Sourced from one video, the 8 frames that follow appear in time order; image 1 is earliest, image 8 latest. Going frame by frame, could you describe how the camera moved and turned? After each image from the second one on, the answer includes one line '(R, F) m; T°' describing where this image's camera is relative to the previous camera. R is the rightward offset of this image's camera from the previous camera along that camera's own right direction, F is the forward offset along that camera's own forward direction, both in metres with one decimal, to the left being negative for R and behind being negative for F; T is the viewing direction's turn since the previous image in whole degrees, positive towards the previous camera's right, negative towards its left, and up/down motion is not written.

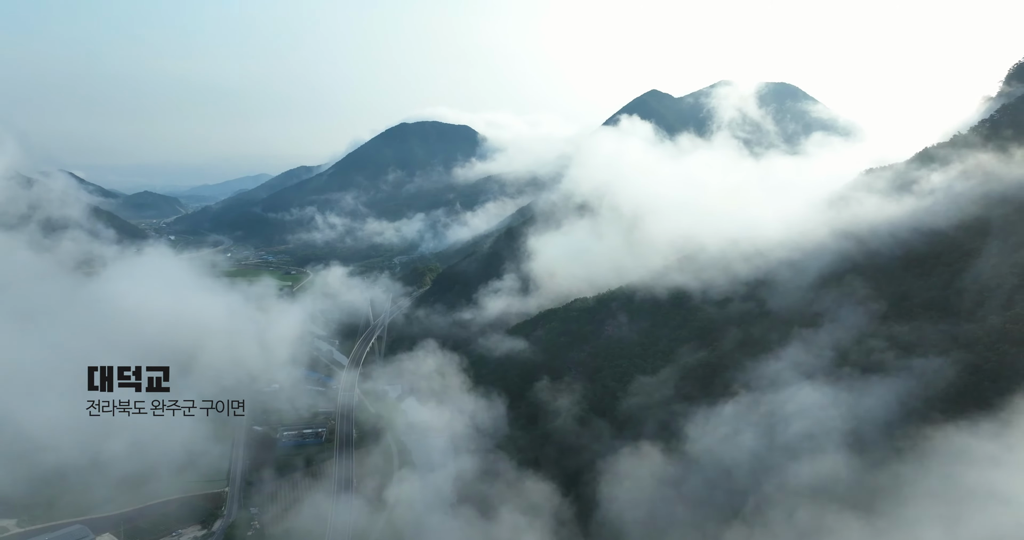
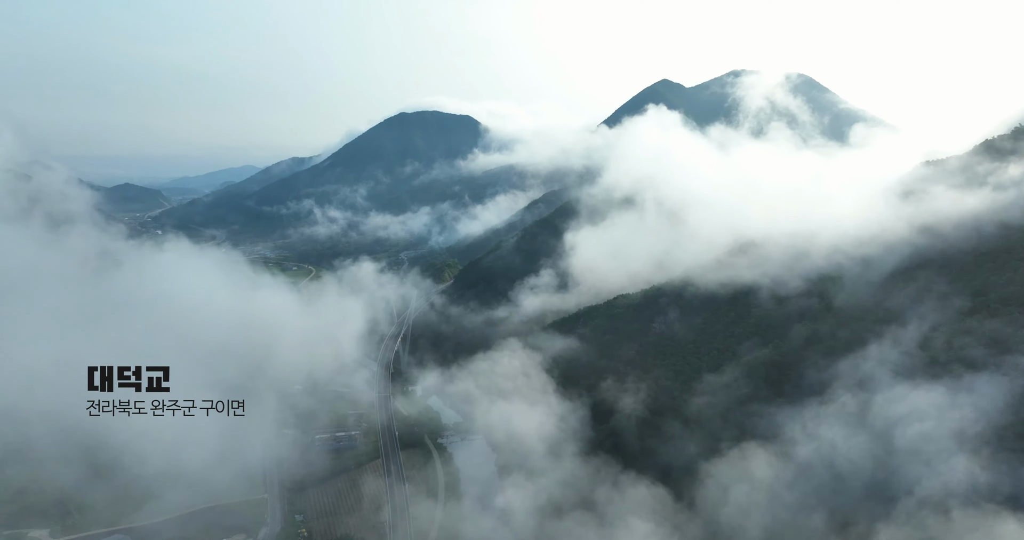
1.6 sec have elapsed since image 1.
(-12.3, +3.6) m; +2°
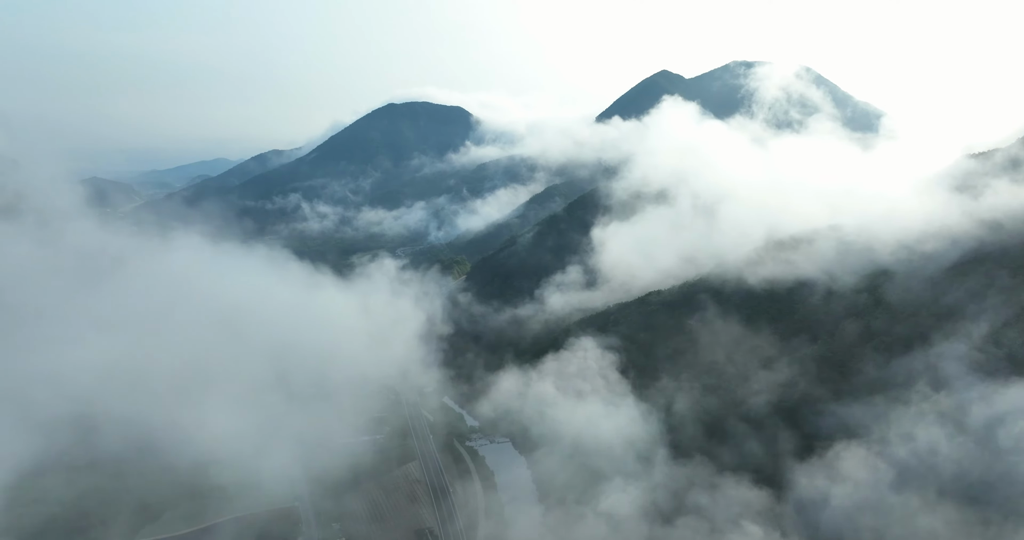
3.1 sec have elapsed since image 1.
(-11.7, +3.7) m; +3°
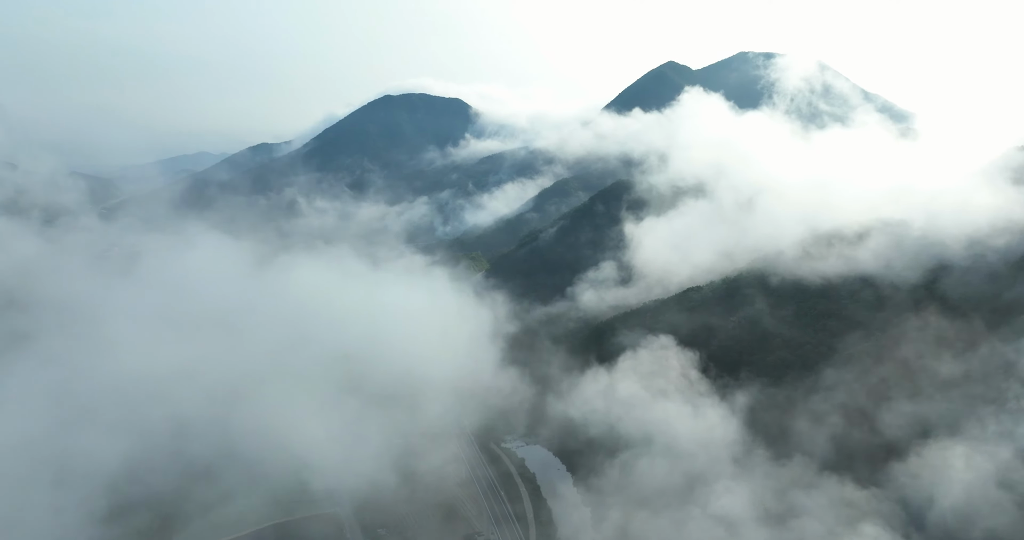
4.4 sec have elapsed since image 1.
(-11.0, +3.6) m; +2°
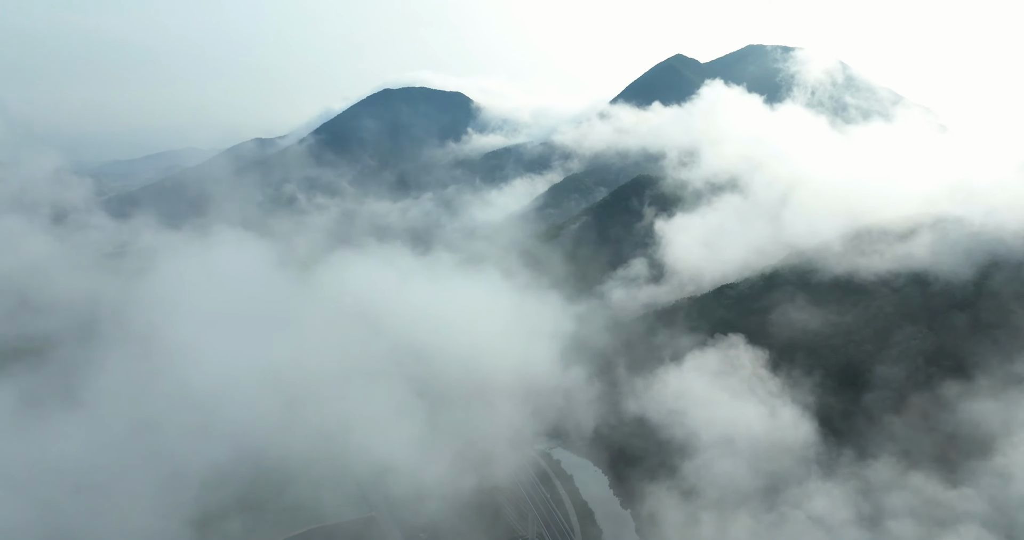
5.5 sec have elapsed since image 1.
(-8.7, +3.0) m; +2°
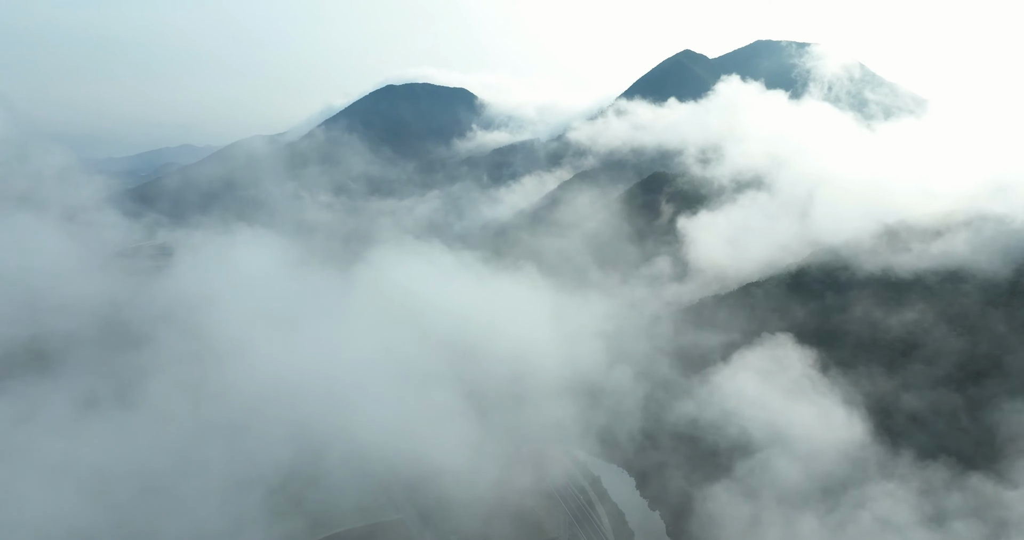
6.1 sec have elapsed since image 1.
(-5.8, +1.7) m; +1°
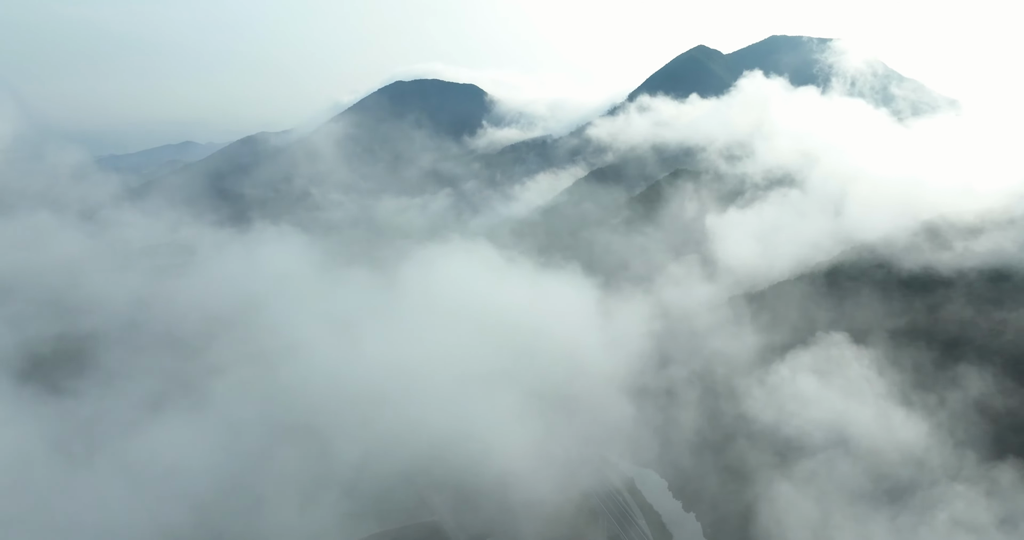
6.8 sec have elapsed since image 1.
(-5.7, +1.7) m; +1°
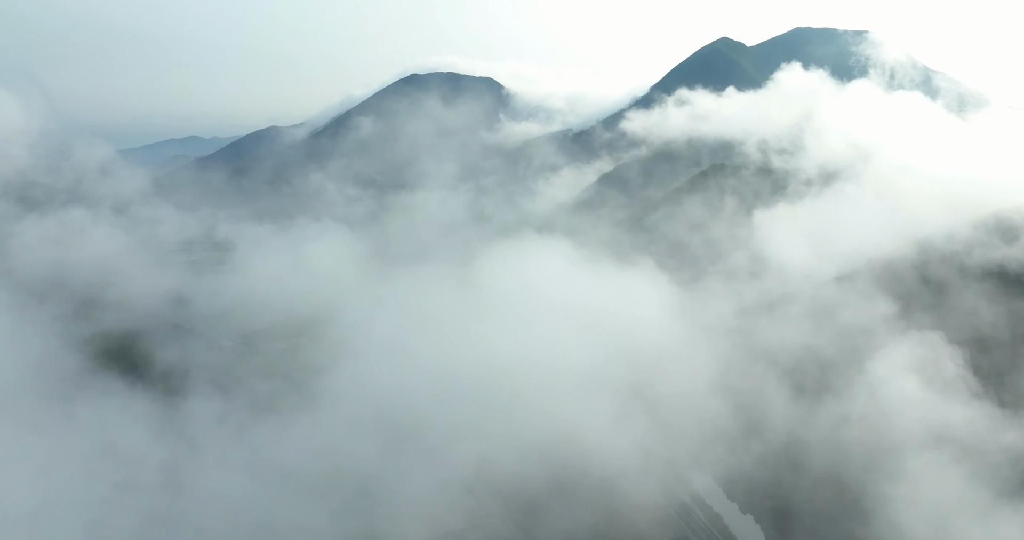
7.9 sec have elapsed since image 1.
(-9.0, +2.9) m; +1°
